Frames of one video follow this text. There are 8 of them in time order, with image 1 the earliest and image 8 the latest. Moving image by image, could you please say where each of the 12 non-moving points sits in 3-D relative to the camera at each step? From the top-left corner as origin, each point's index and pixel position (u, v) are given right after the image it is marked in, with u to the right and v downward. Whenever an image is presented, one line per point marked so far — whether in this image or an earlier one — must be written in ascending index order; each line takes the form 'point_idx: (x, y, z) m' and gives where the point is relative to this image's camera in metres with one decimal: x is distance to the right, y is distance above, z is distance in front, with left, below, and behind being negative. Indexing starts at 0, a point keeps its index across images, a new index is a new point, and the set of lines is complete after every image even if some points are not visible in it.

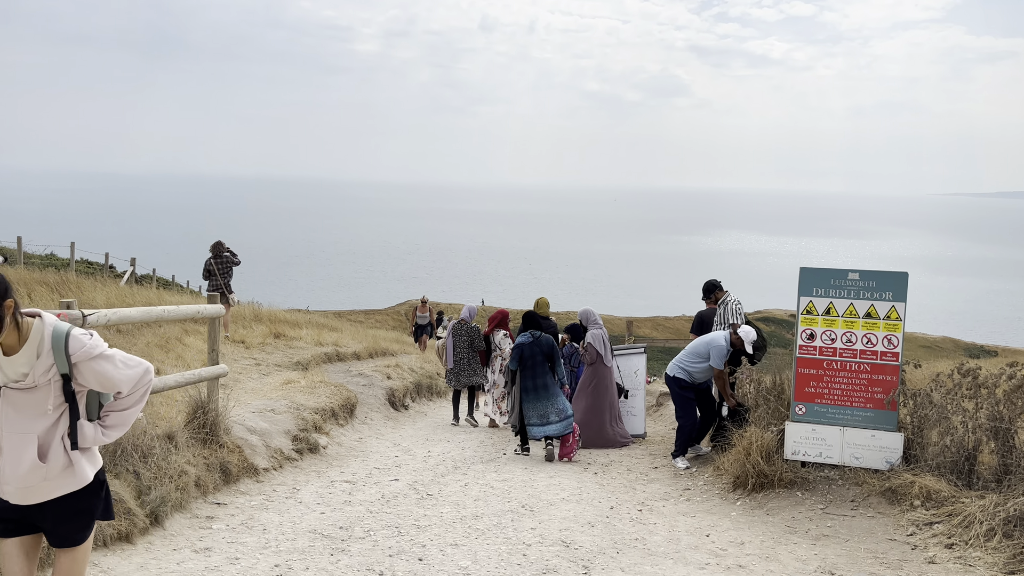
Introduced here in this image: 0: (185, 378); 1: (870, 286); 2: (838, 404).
0: (-3.0, -0.8, +7.4) m
1: (+3.5, 0.0, +7.9) m
2: (+3.3, -1.2, +8.1) m
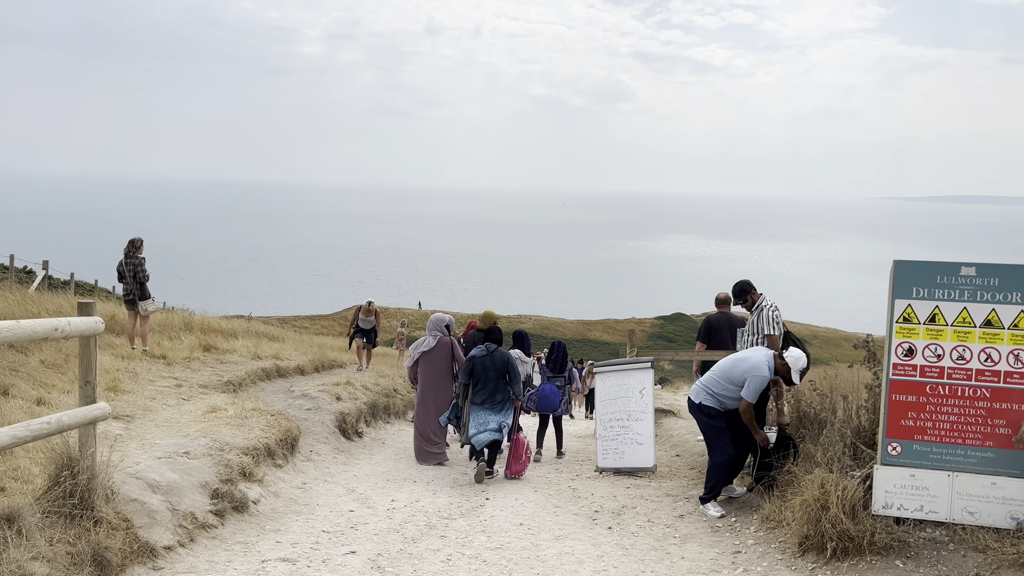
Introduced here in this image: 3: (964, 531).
0: (-3.0, -0.9, +5.1) m
1: (+3.5, 0.0, +6.0) m
2: (+3.3, -1.1, +6.1) m
3: (+3.4, -1.8, +6.0) m
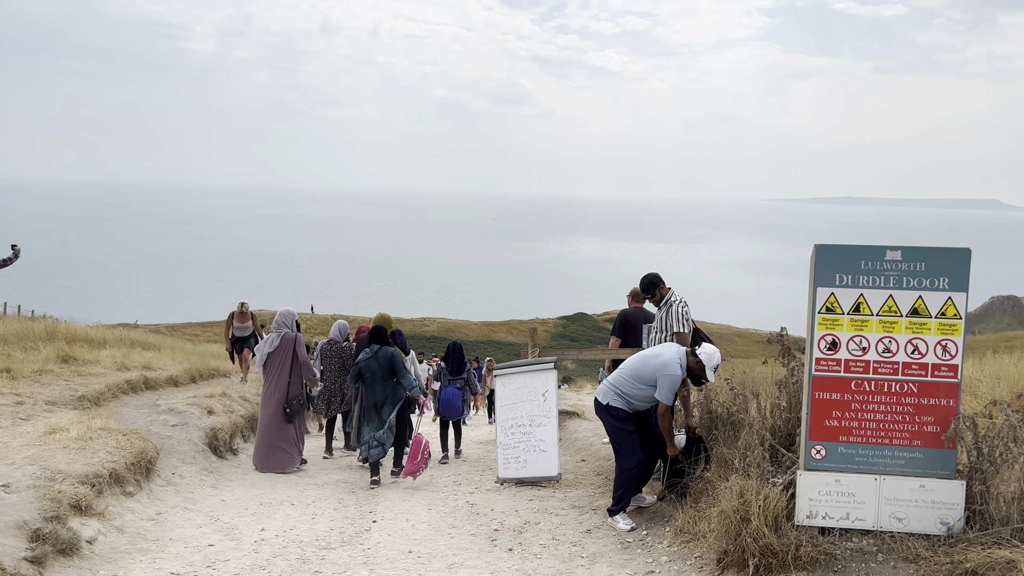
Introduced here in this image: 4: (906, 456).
0: (-3.6, -0.9, +3.8) m
1: (+2.7, +0.1, +5.5) m
2: (+2.5, -1.1, +5.6) m
3: (+2.6, -1.7, +5.5) m
4: (+2.7, -1.1, +5.5) m
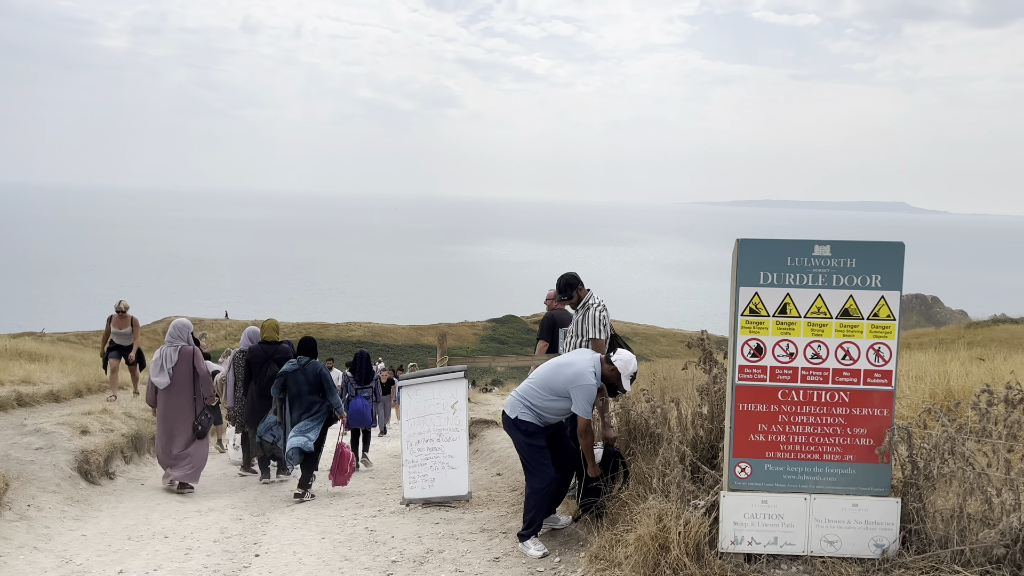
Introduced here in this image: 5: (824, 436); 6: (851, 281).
0: (-4.1, -0.9, +2.7) m
1: (+2.0, +0.1, +5.0) m
2: (+1.8, -1.0, +5.0) m
3: (+1.9, -1.7, +5.0) m
4: (+2.0, -1.1, +5.0) m
5: (+1.9, -0.9, +5.0) m
6: (+2.1, 0.0, +5.0) m
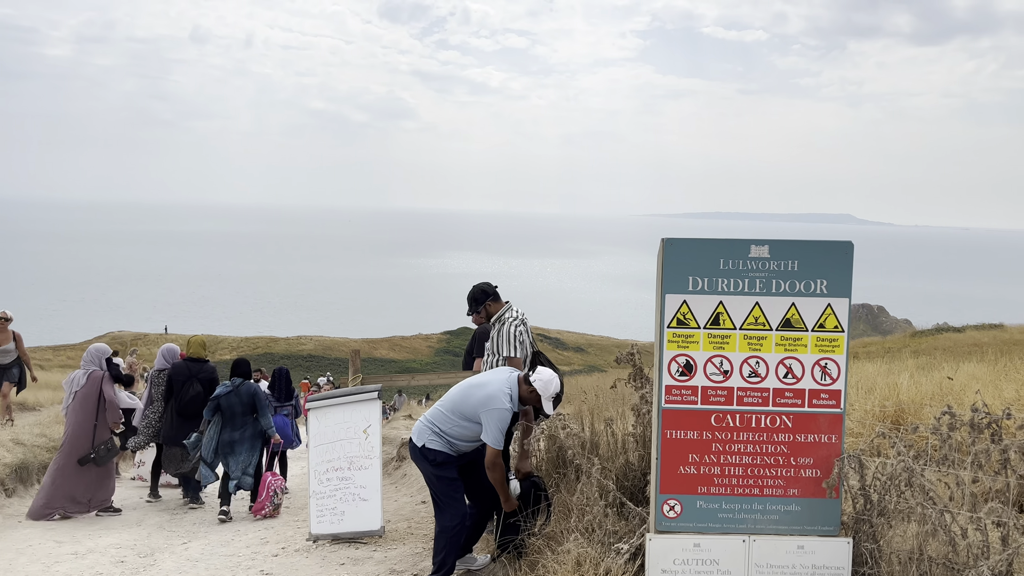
0: (-4.5, -0.9, +1.7) m
1: (+1.5, +0.1, +4.3) m
2: (+1.2, -1.1, +4.3) m
3: (+1.3, -1.7, +4.3) m
4: (+1.4, -1.2, +4.3) m
5: (+1.3, -0.9, +4.3) m
6: (+1.5, 0.0, +4.3) m
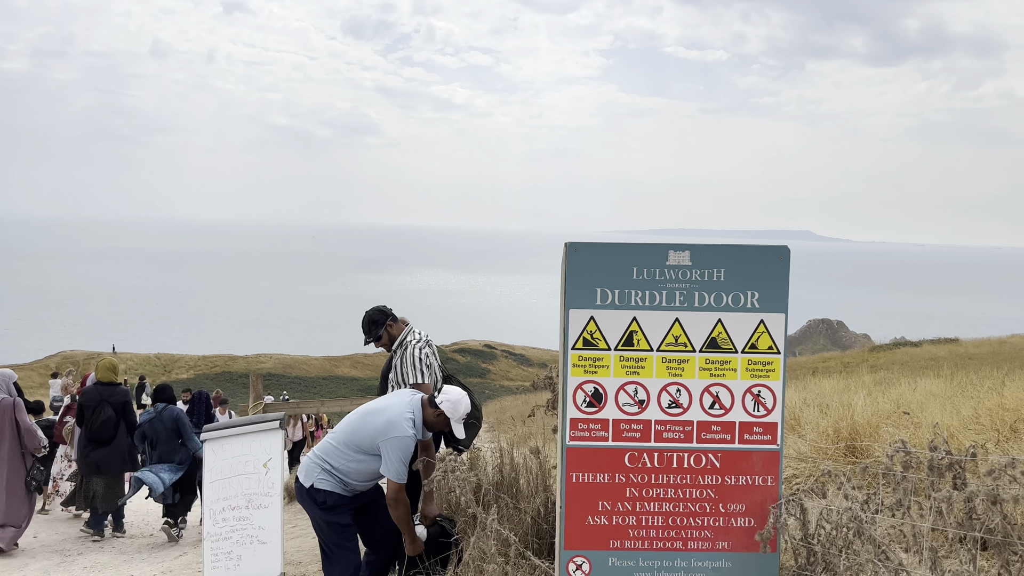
0: (-5.0, -1.0, +0.8) m
1: (+0.9, 0.0, +3.6) m
2: (+0.6, -1.1, +3.6) m
3: (+0.8, -1.8, +3.5) m
4: (+0.9, -1.2, +3.6) m
5: (+0.8, -1.0, +3.6) m
6: (+0.9, -0.1, +3.6) m
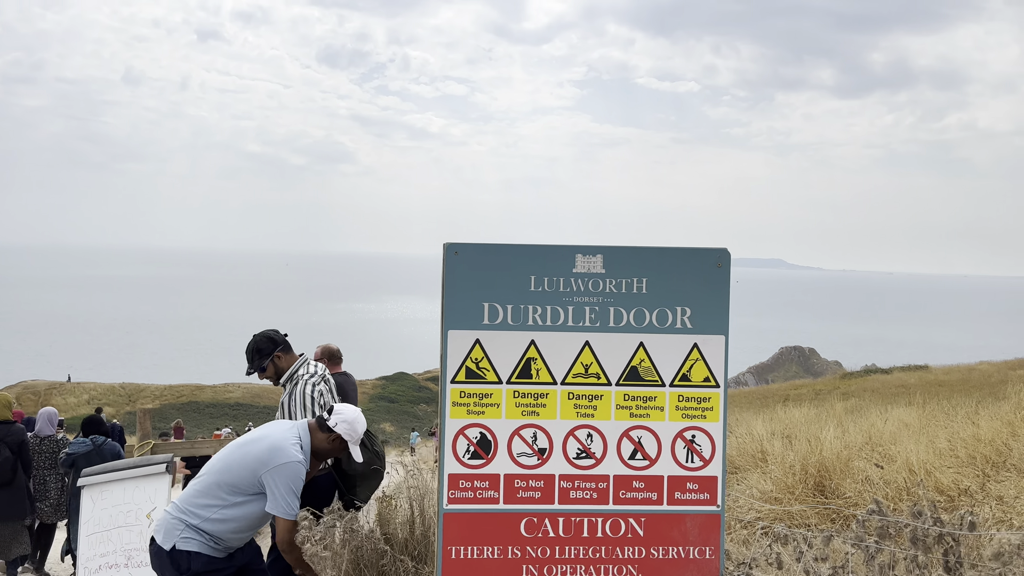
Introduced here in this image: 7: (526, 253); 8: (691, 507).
0: (-5.4, -0.9, -0.3) m
1: (+0.4, 0.0, +2.8) m
2: (+0.2, -1.2, +2.7) m
3: (+0.3, -1.8, +2.7) m
4: (+0.4, -1.3, +2.8) m
5: (+0.3, -1.1, +2.7) m
6: (+0.5, -0.1, +2.8) m
7: (+0.1, +0.1, +2.8) m
8: (+0.6, -0.7, +2.7) m
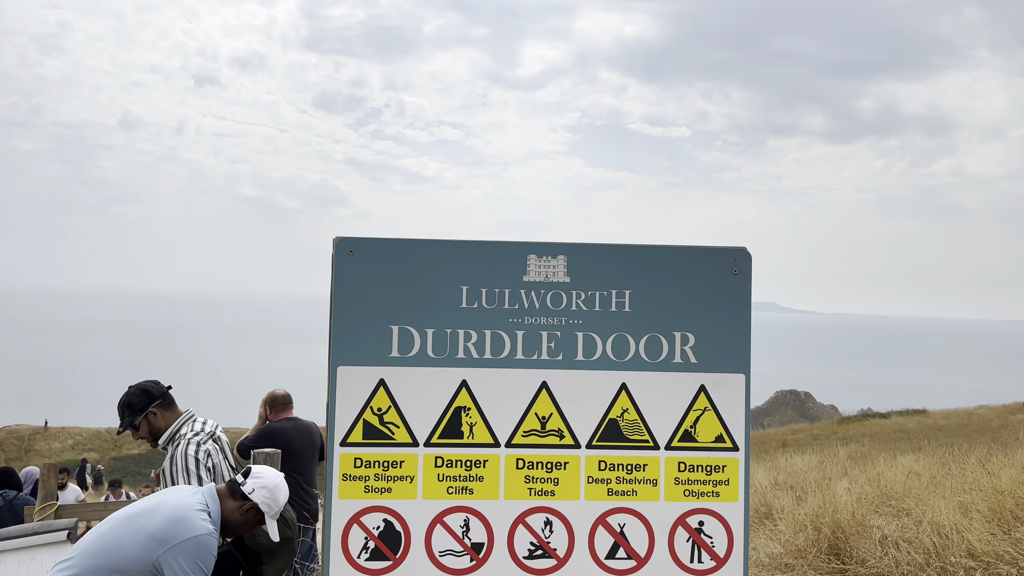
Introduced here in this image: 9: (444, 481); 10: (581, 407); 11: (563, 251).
0: (-5.5, -0.8, -1.2) m
1: (+0.2, -0.1, +1.9) m
2: (0.0, -1.2, +1.8) m
3: (+0.1, -1.9, +1.7) m
4: (+0.2, -1.3, +1.8) m
5: (+0.1, -1.1, +1.8) m
6: (+0.3, -0.1, +1.9) m
7: (-0.1, +0.1, +1.9) m
8: (+0.4, -0.8, +1.8) m
9: (-0.2, -0.4, +1.9) m
10: (+0.2, -0.3, +1.9) m
11: (+0.1, +0.1, +1.9) m
